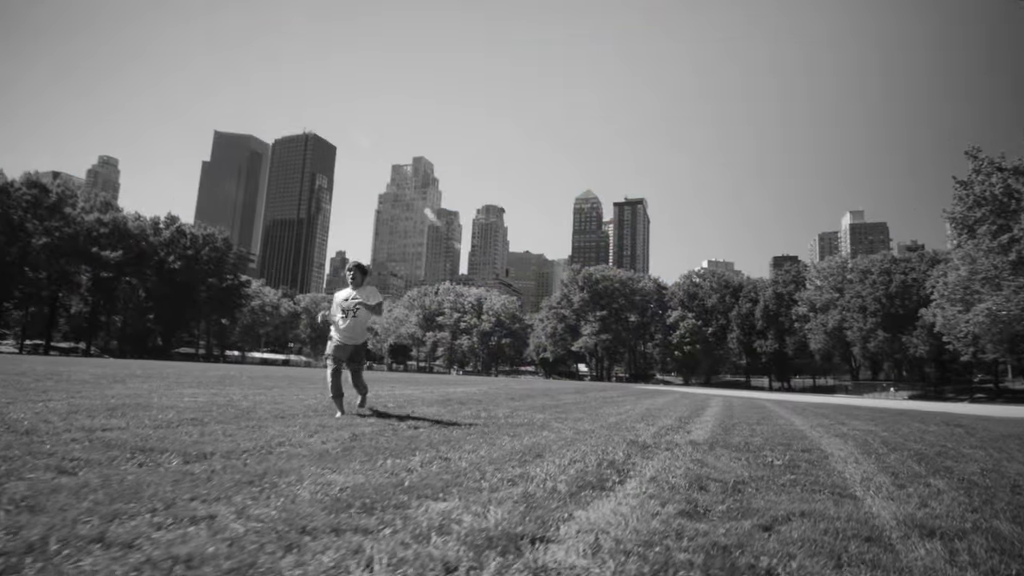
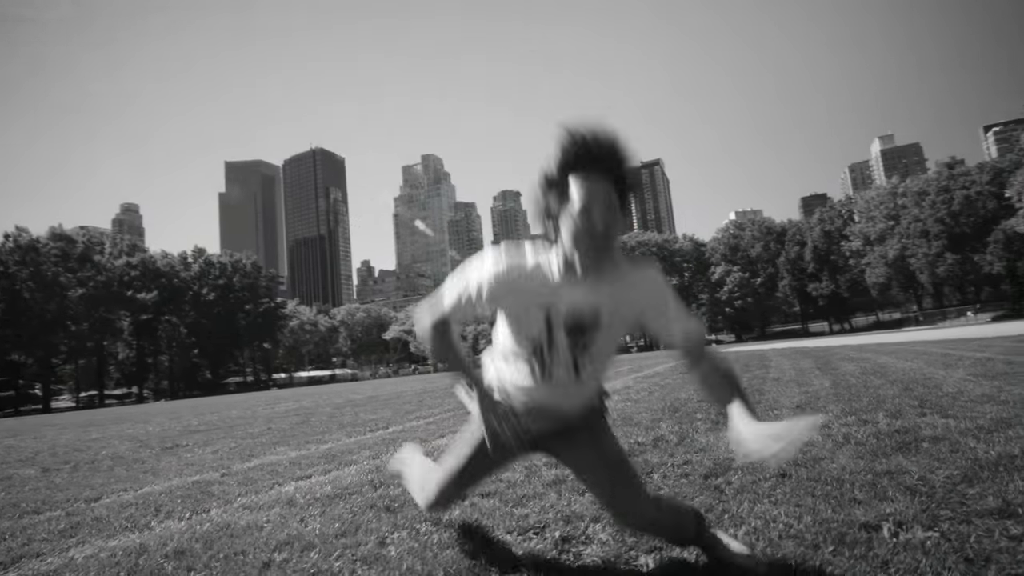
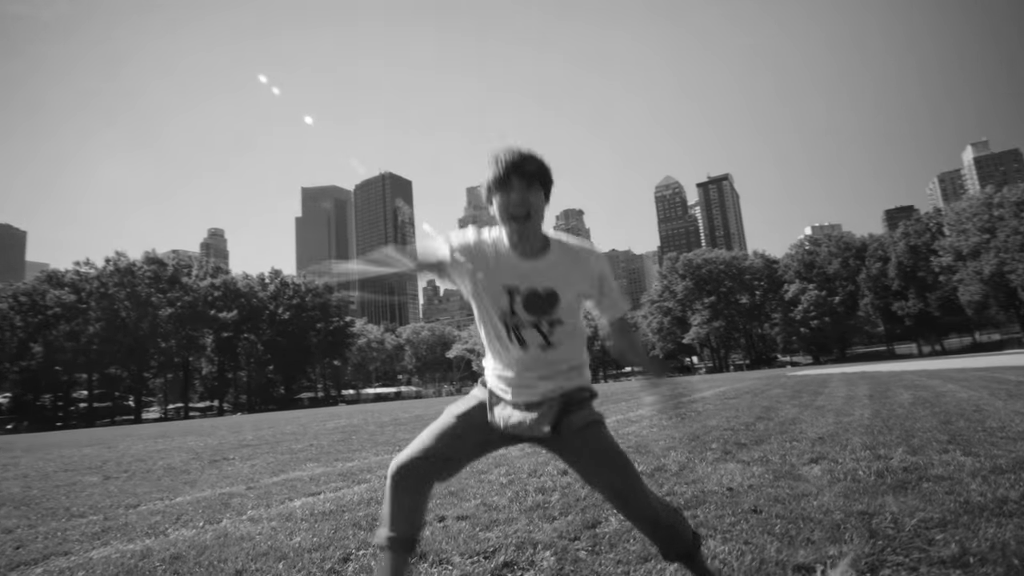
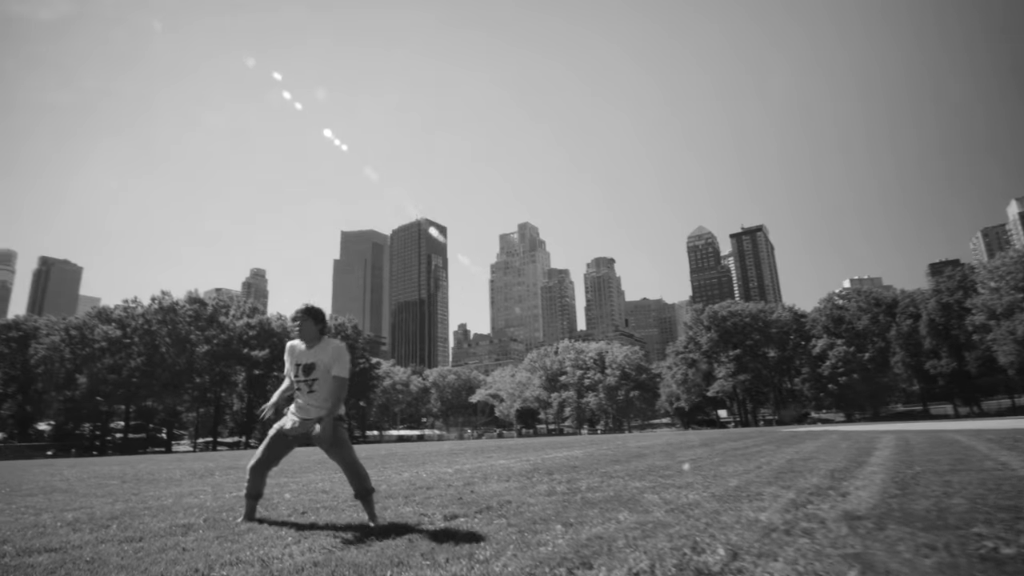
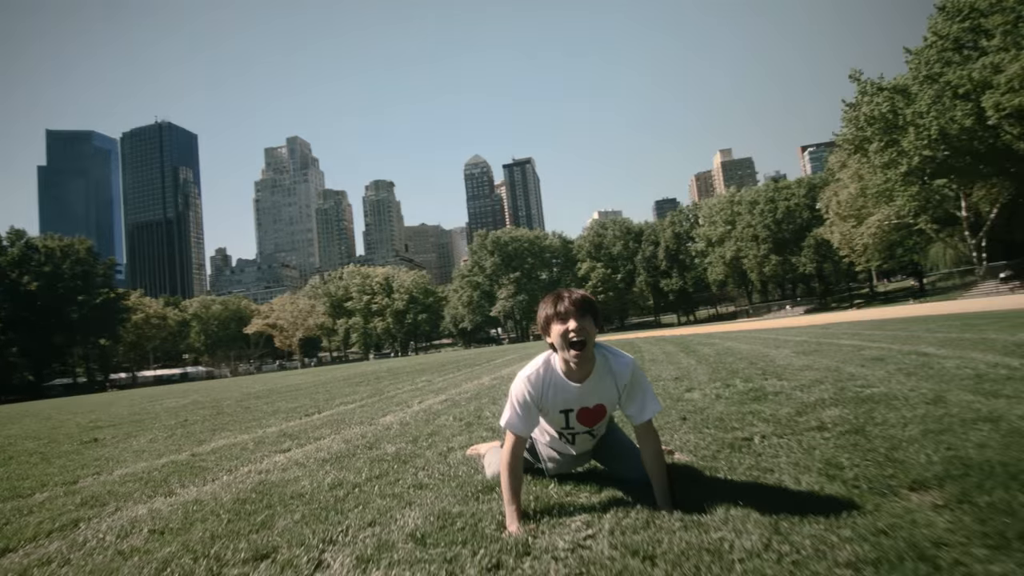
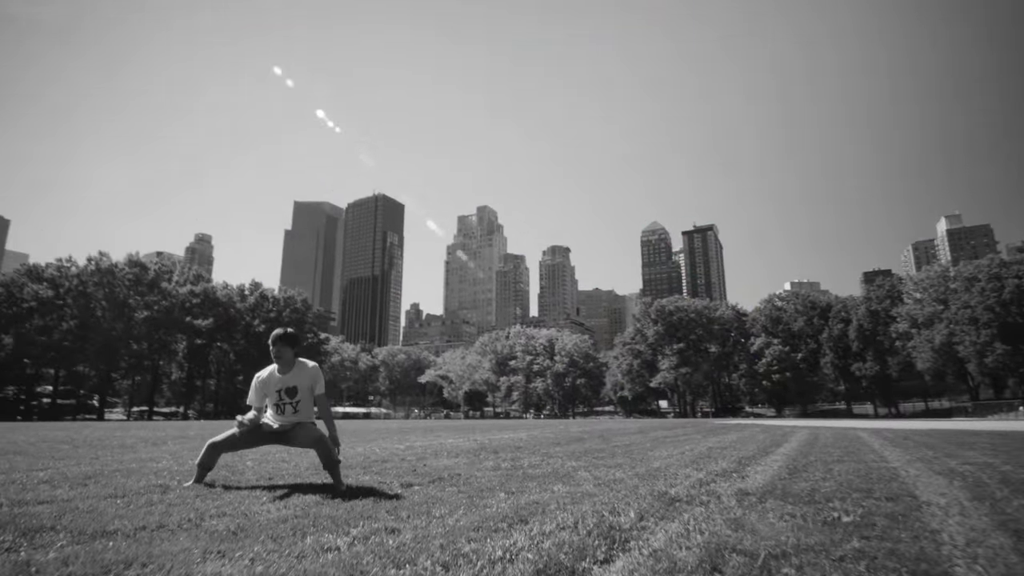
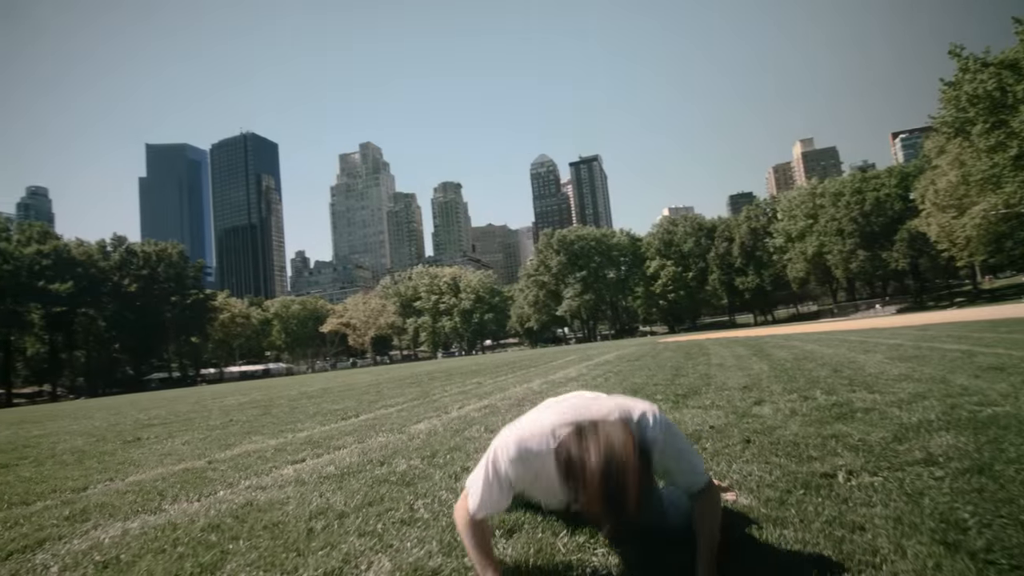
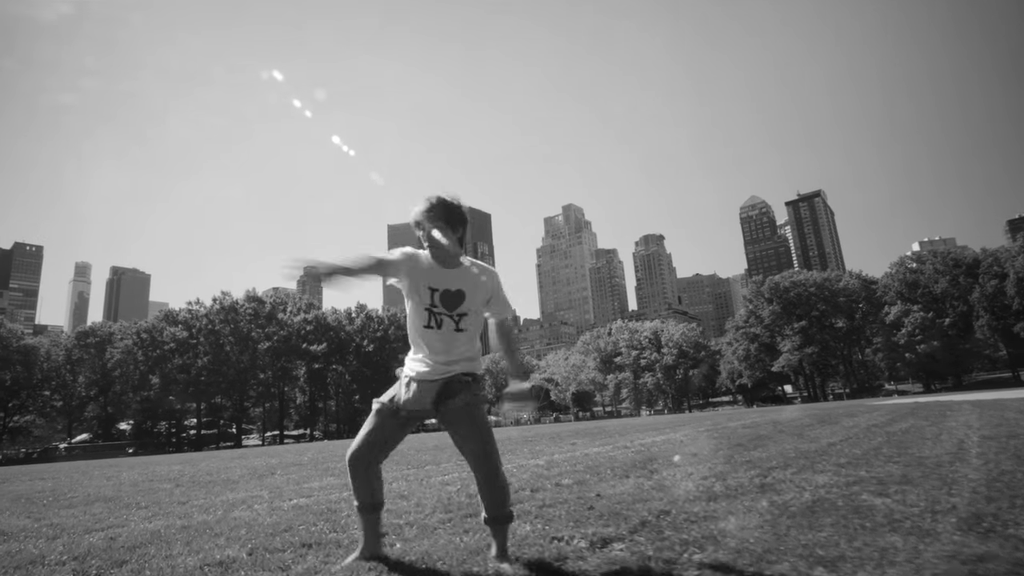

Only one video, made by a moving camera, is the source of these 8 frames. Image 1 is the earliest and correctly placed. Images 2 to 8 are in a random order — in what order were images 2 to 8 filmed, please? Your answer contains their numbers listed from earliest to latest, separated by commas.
6, 4, 8, 3, 2, 7, 5
